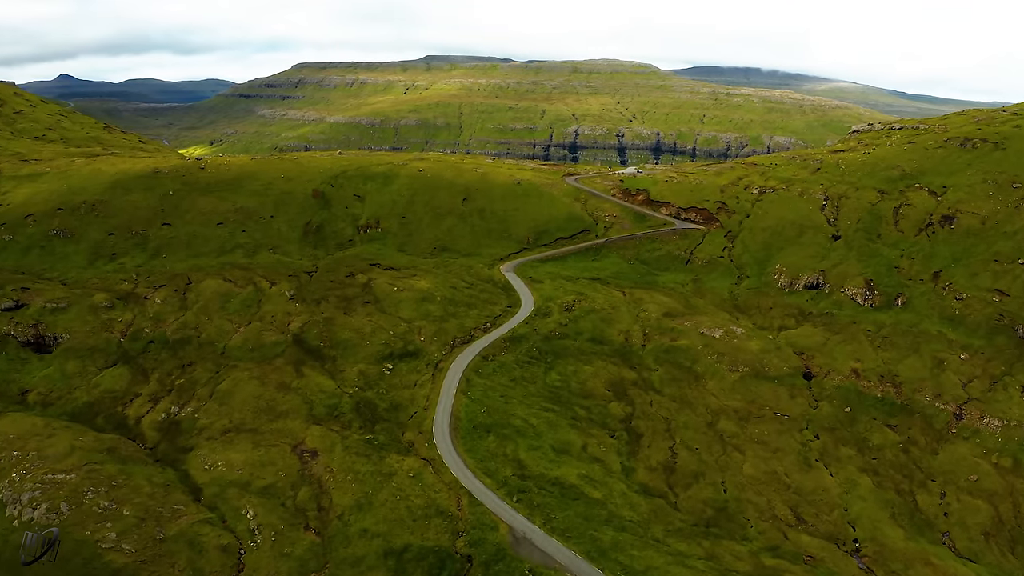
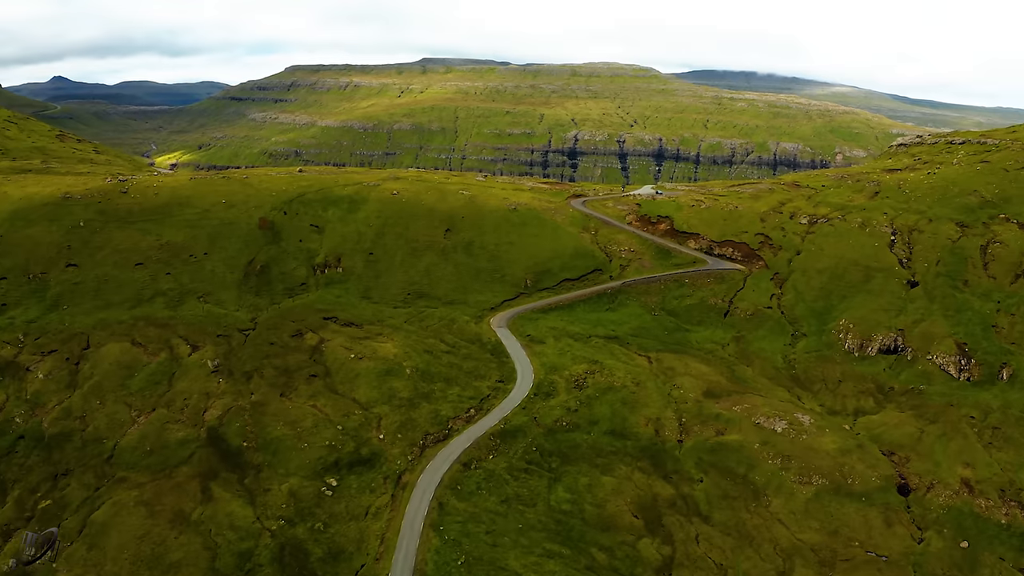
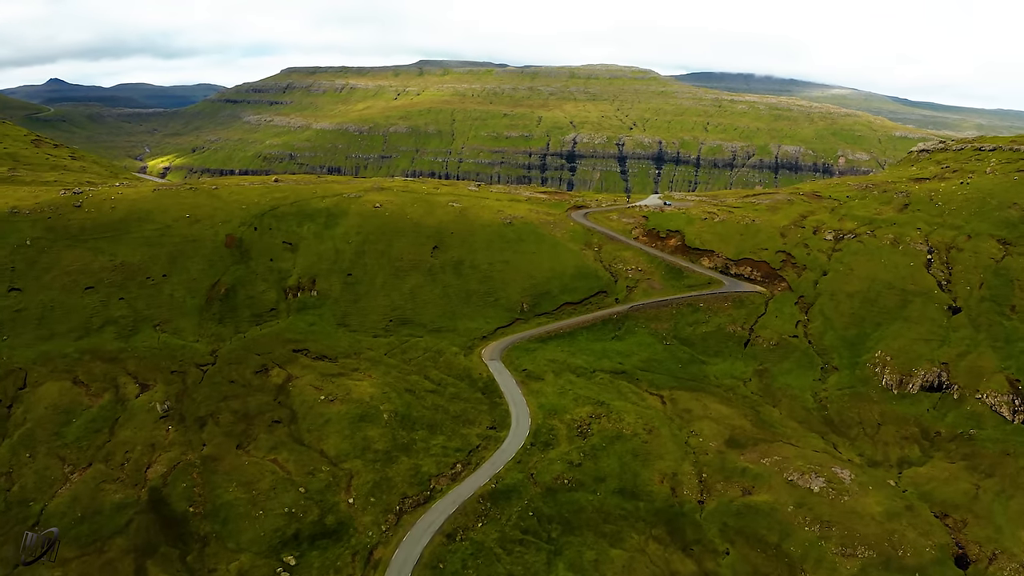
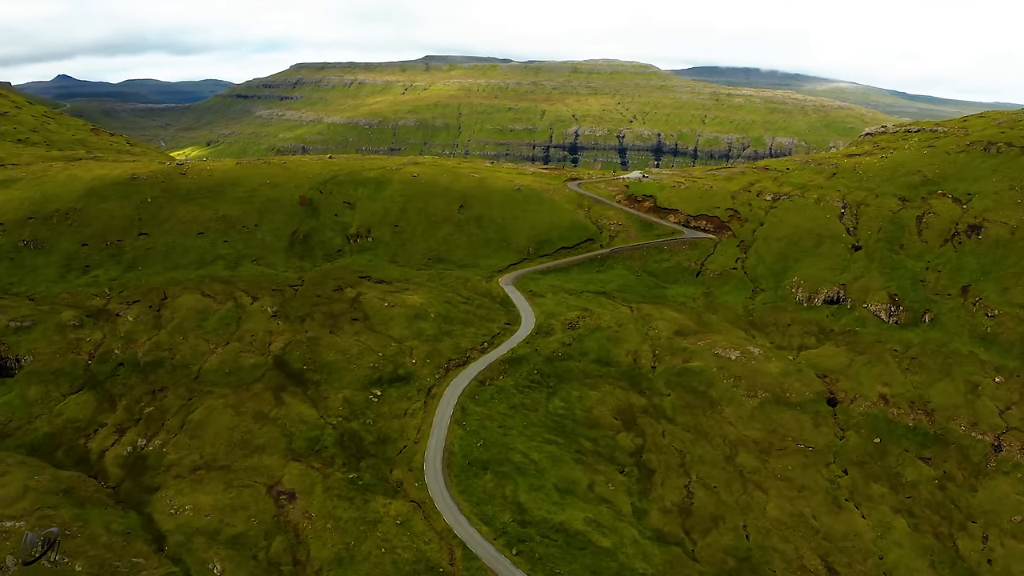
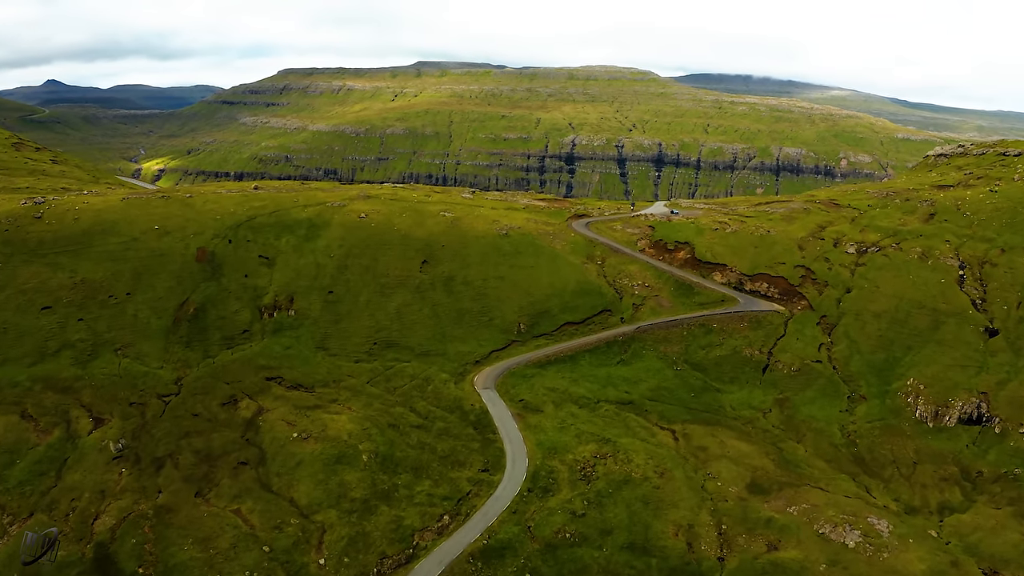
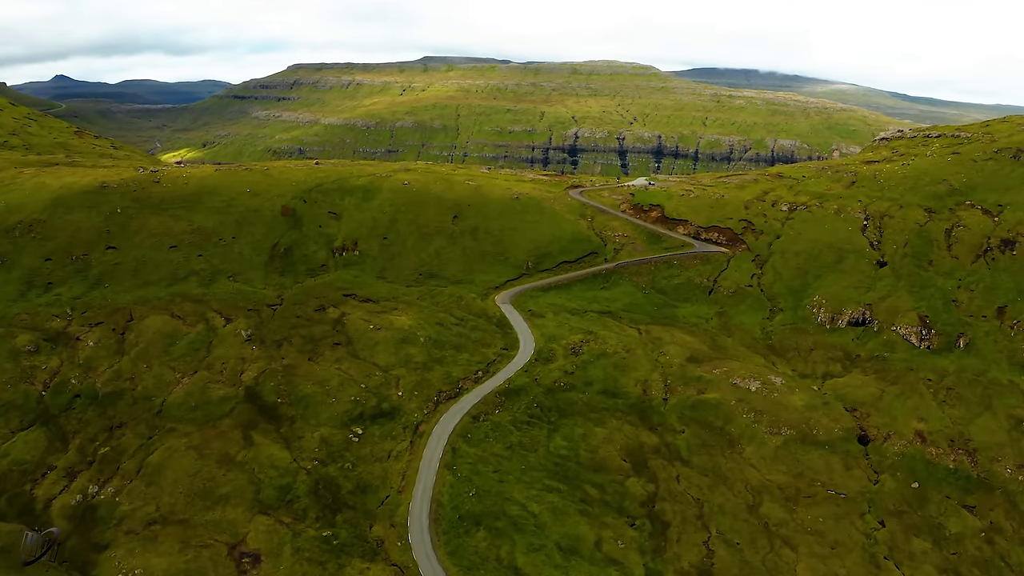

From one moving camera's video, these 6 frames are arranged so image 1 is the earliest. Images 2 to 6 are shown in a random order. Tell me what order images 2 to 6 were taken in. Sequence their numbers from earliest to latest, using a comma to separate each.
4, 6, 2, 3, 5
